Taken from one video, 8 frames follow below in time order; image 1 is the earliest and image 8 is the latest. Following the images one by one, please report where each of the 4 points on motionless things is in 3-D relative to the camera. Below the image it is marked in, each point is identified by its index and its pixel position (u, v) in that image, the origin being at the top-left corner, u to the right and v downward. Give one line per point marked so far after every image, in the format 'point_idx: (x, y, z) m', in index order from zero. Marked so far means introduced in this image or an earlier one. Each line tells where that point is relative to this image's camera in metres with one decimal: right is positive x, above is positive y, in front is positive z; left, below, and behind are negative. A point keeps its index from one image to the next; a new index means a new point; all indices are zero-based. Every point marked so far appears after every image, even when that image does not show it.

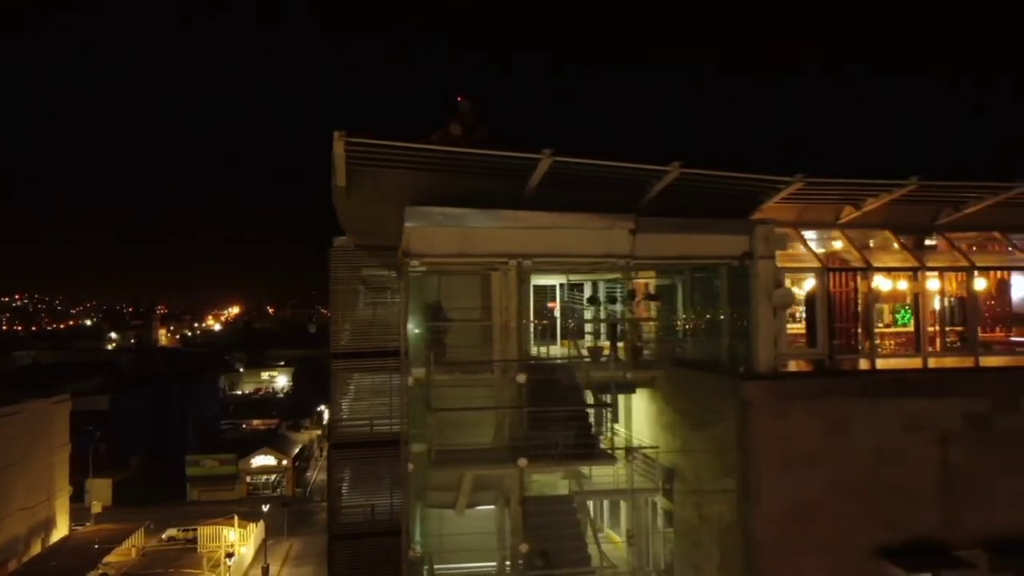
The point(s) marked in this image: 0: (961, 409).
0: (+5.4, -1.5, +12.1) m
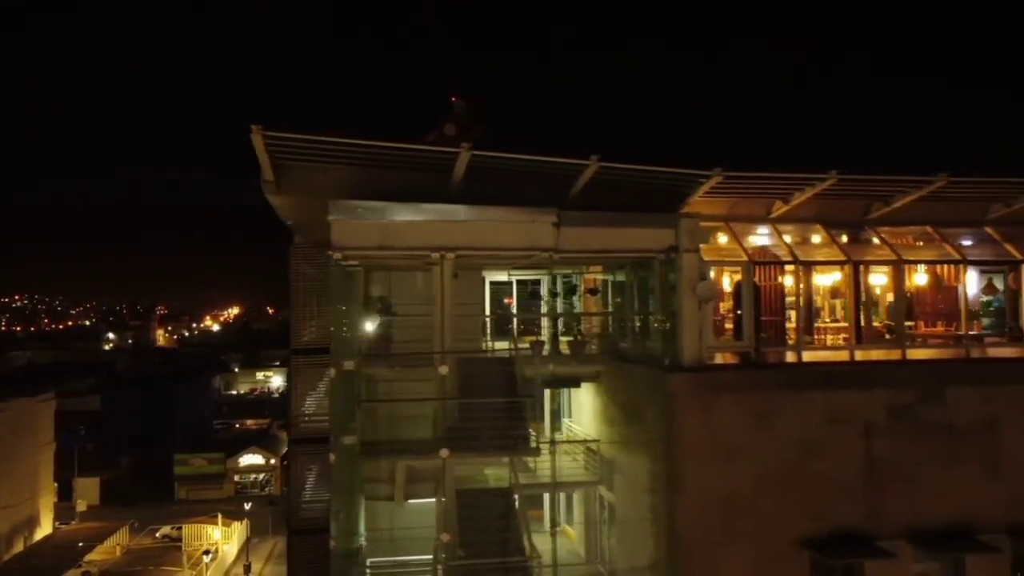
0: (+4.6, -1.4, +12.2) m
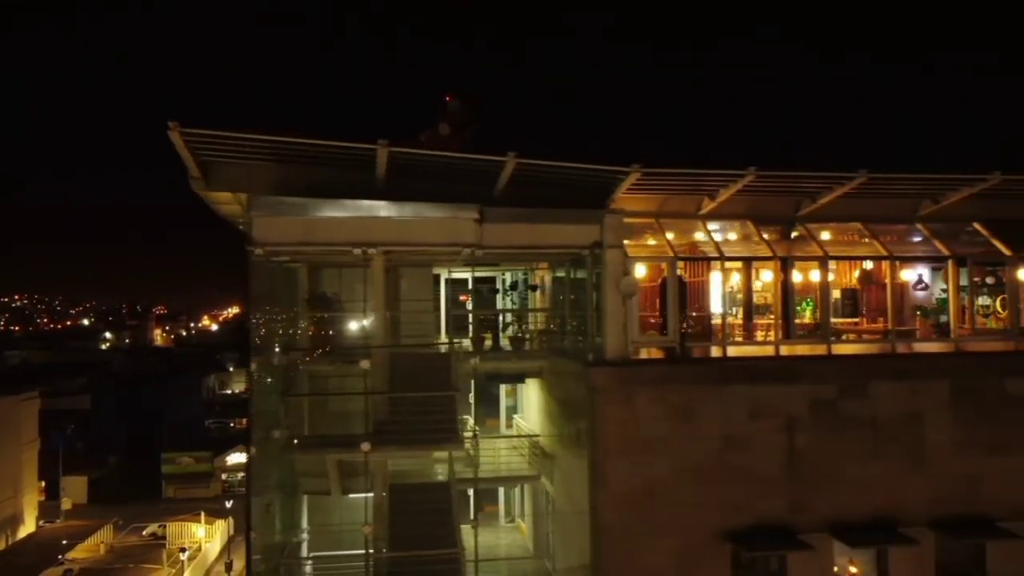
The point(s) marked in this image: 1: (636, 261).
0: (+3.7, -1.3, +12.4) m
1: (+1.6, +0.3, +12.6) m
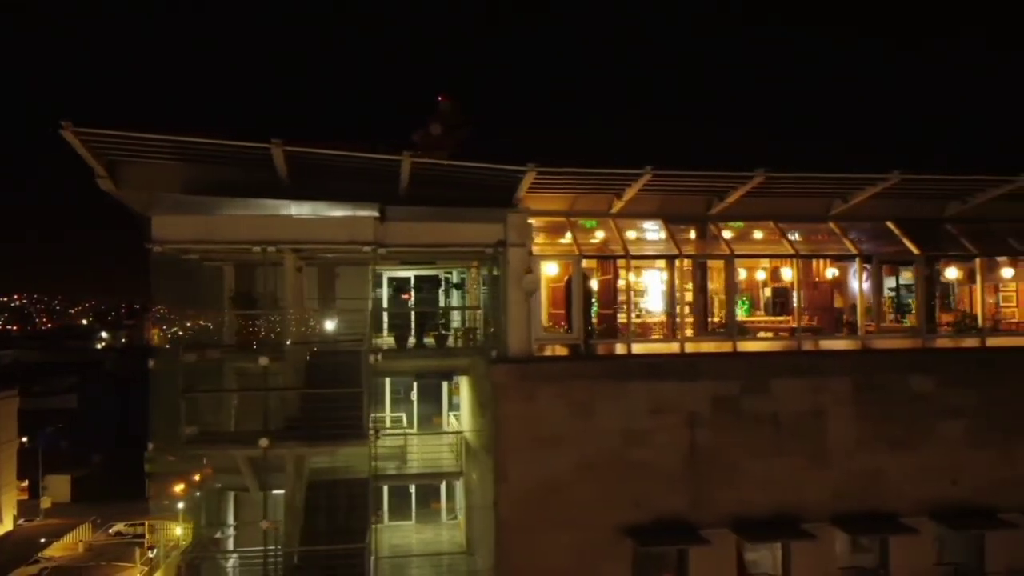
0: (+2.5, -1.3, +12.5) m
1: (+0.4, +0.4, +12.7) m
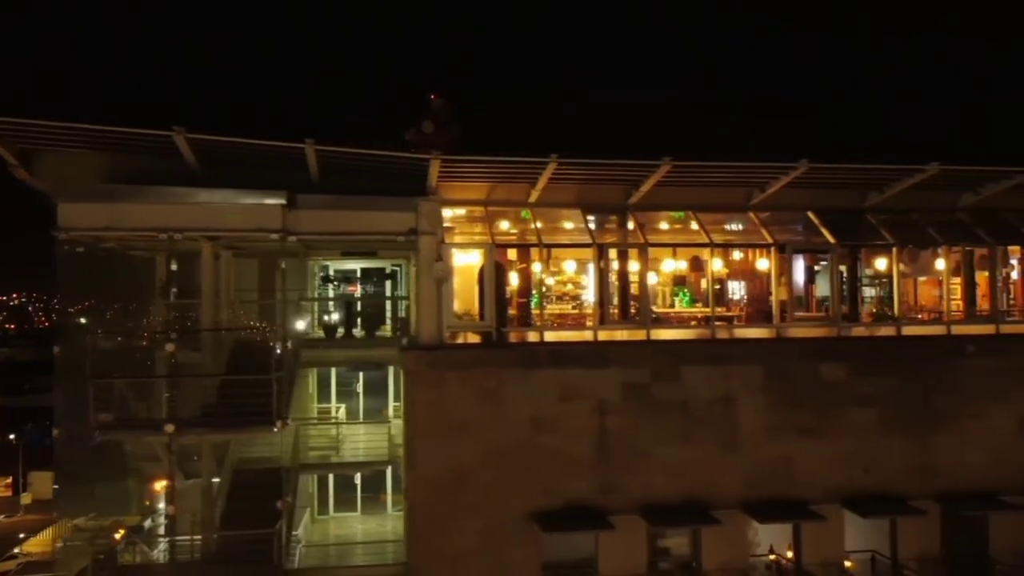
0: (+1.4, -1.1, +12.6) m
1: (-0.7, +0.5, +12.8) m
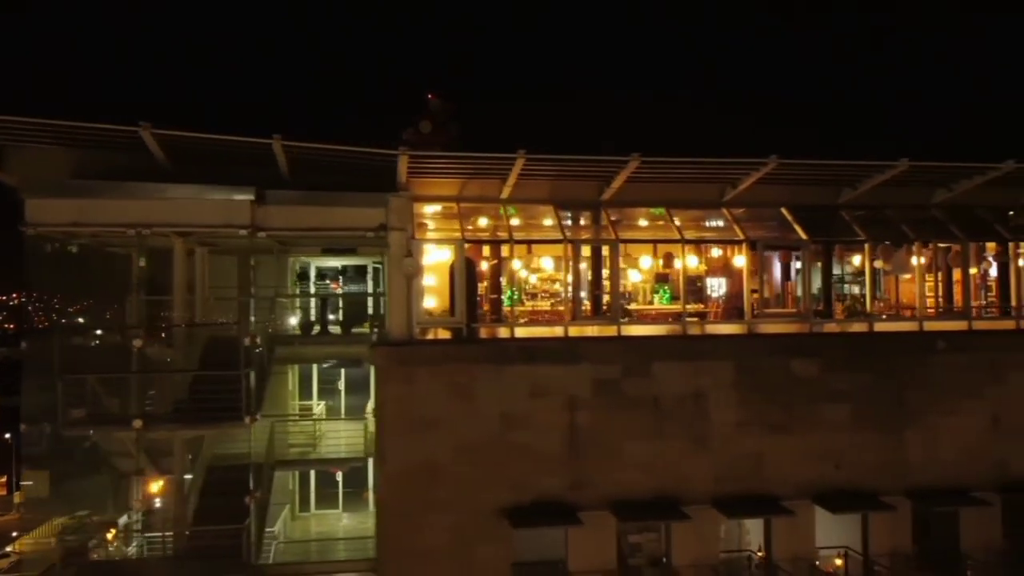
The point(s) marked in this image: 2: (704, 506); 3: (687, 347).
0: (+2.4, -1.1, +12.9) m
1: (+0.2, +0.6, +13.1) m
2: (+2.5, -2.8, +12.8) m
3: (+2.1, -0.8, +12.9) m
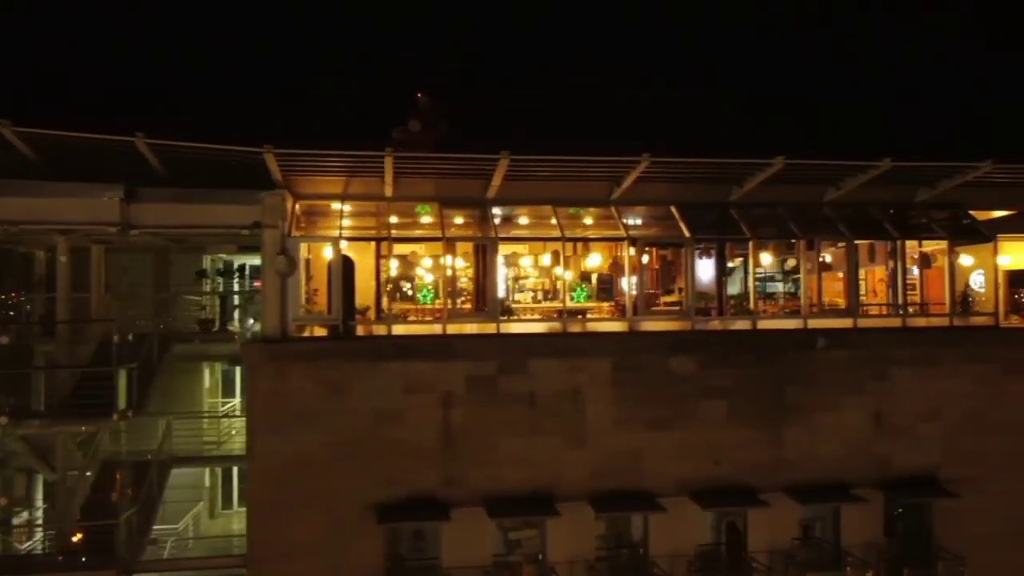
0: (+0.8, -1.1, +13.0) m
1: (-1.4, +0.6, +13.2) m
2: (+0.9, -2.8, +12.9) m
3: (+0.5, -0.7, +12.9) m
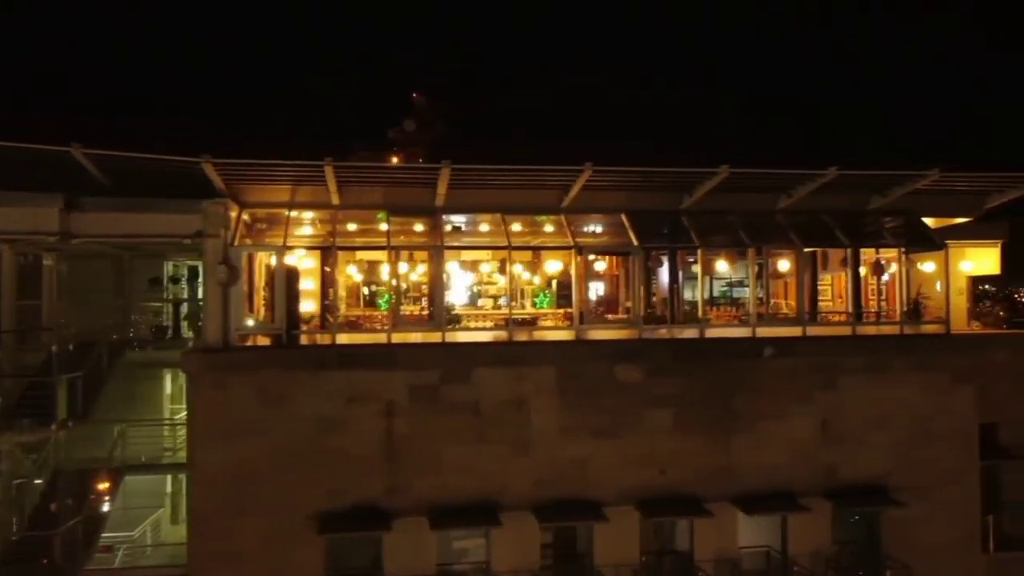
0: (+2.7, -1.2, +13.4) m
1: (+0.6, +0.5, +13.6) m
2: (+2.9, -2.9, +13.3) m
3: (+2.5, -0.8, +13.3) m
